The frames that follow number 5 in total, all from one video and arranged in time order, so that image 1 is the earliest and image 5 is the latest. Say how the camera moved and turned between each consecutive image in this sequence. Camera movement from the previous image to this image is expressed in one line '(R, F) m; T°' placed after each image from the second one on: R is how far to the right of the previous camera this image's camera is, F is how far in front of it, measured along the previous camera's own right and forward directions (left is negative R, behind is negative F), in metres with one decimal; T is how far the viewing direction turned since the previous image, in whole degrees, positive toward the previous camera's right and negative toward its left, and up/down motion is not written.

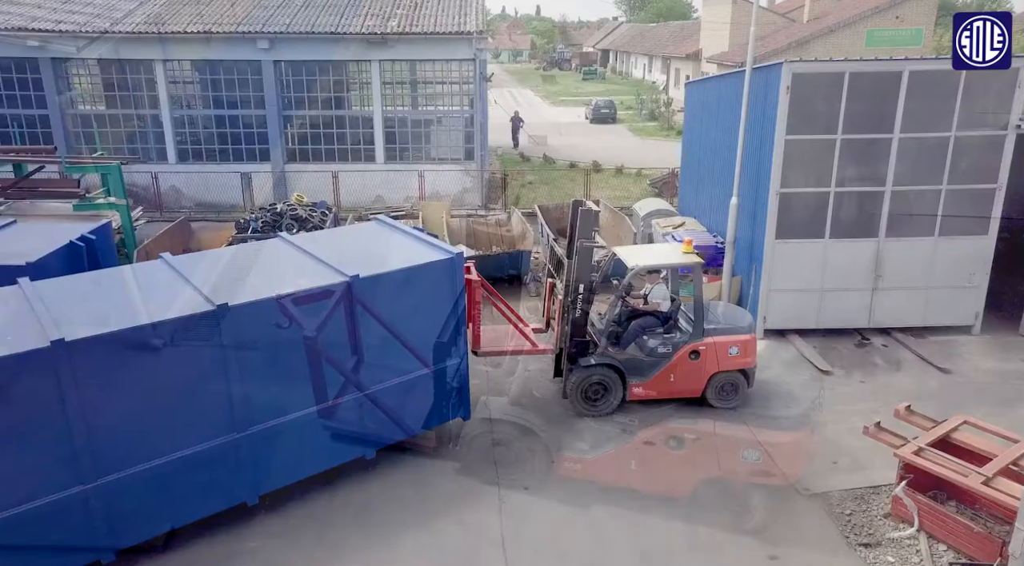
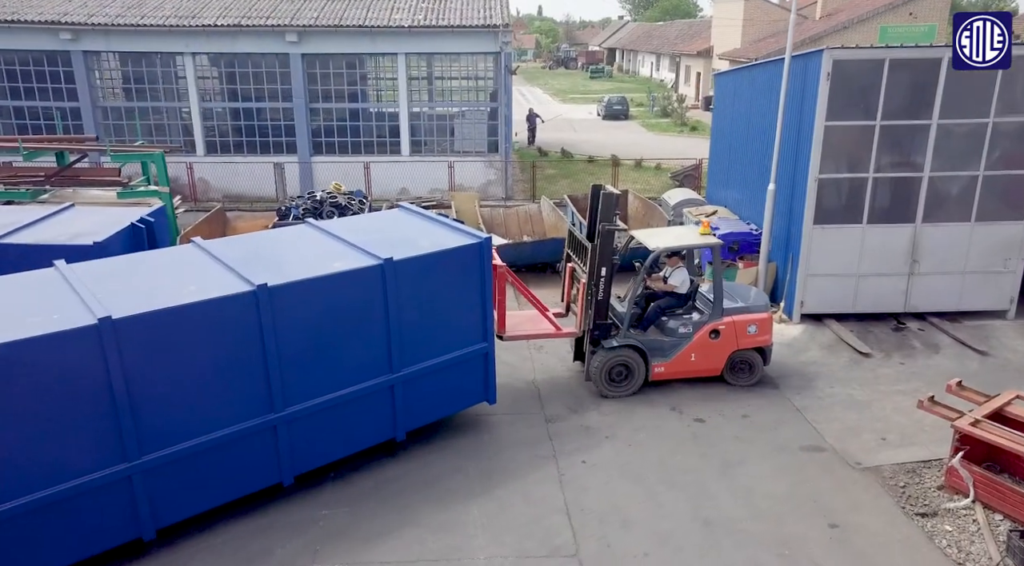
(-0.5, -0.2) m; 0°
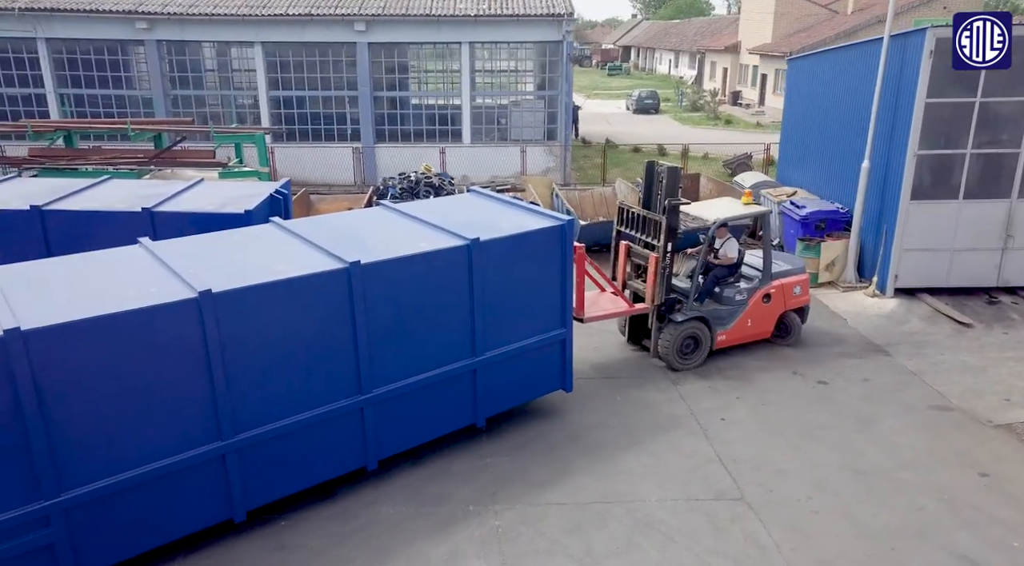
(-1.3, -0.3) m; -1°
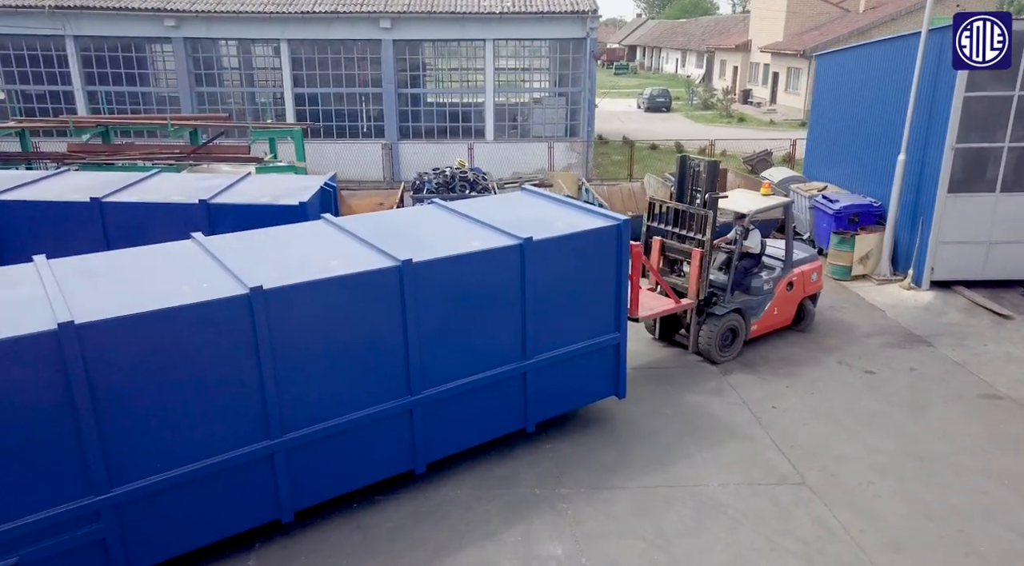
(-0.5, -0.1) m; 0°
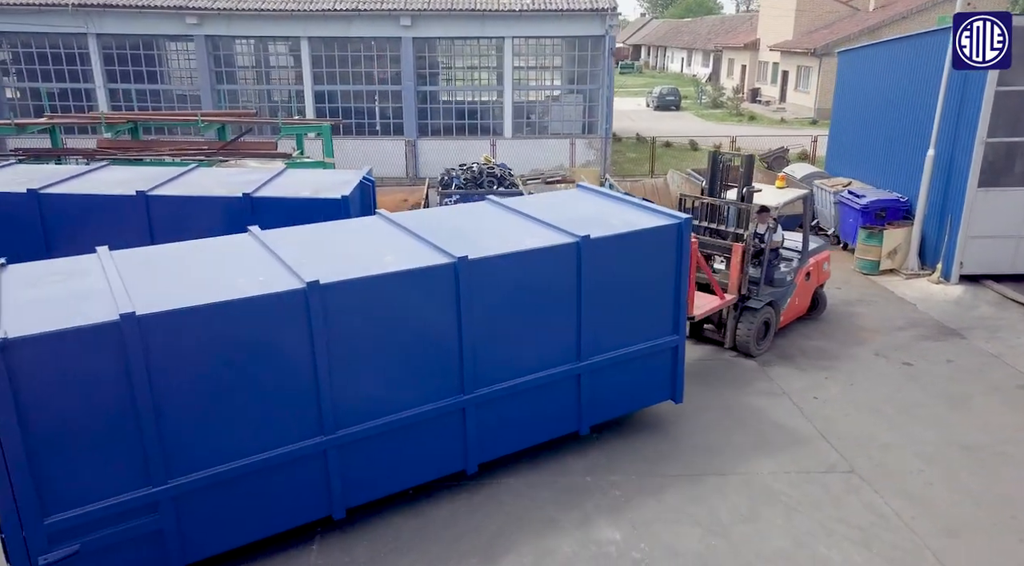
(-0.4, -0.1) m; 0°
